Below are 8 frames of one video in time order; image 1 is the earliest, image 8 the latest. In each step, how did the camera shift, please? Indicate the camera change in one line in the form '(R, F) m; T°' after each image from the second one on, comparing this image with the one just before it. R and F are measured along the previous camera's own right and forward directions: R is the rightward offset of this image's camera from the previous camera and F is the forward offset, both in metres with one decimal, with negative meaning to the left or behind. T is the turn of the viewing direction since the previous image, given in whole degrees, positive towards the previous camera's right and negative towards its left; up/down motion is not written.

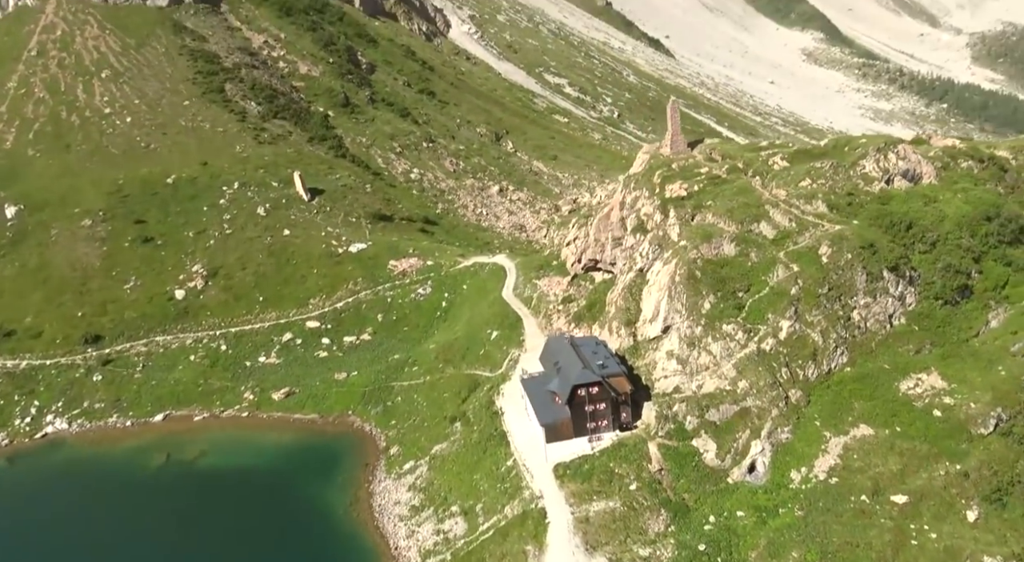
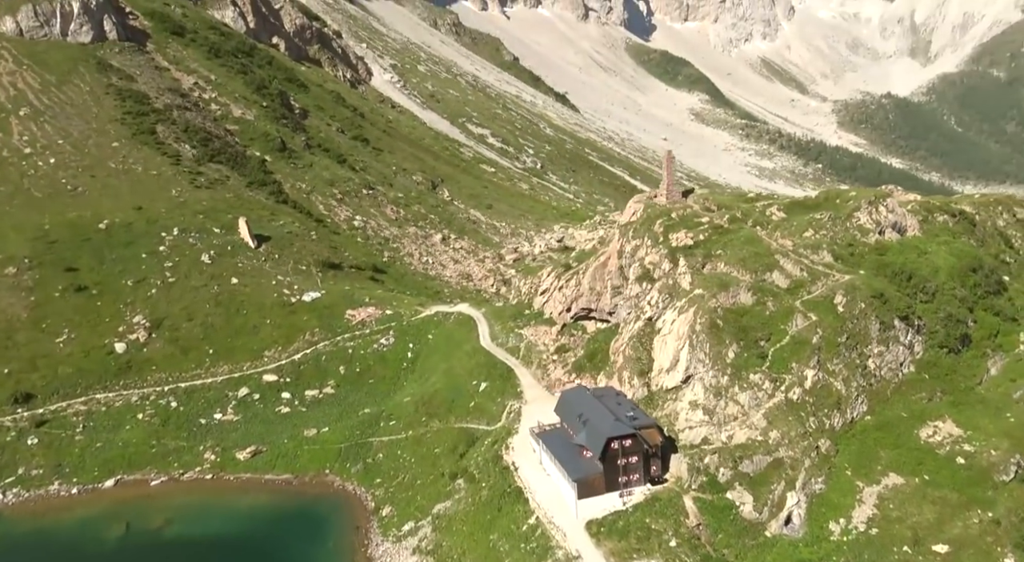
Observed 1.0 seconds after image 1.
(-7.8, +2.6) m; +6°
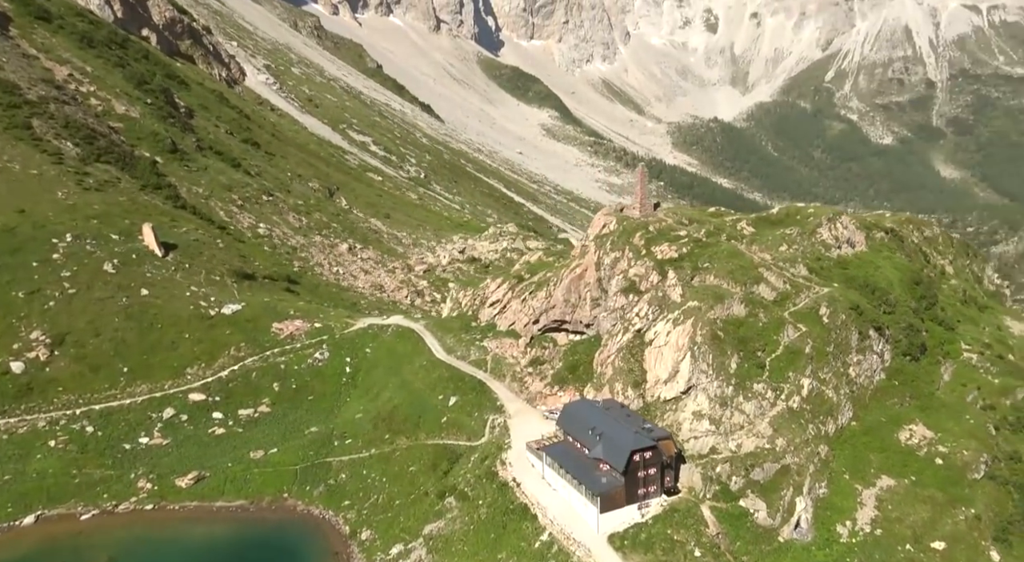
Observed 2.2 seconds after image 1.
(-9.8, +2.2) m; +10°
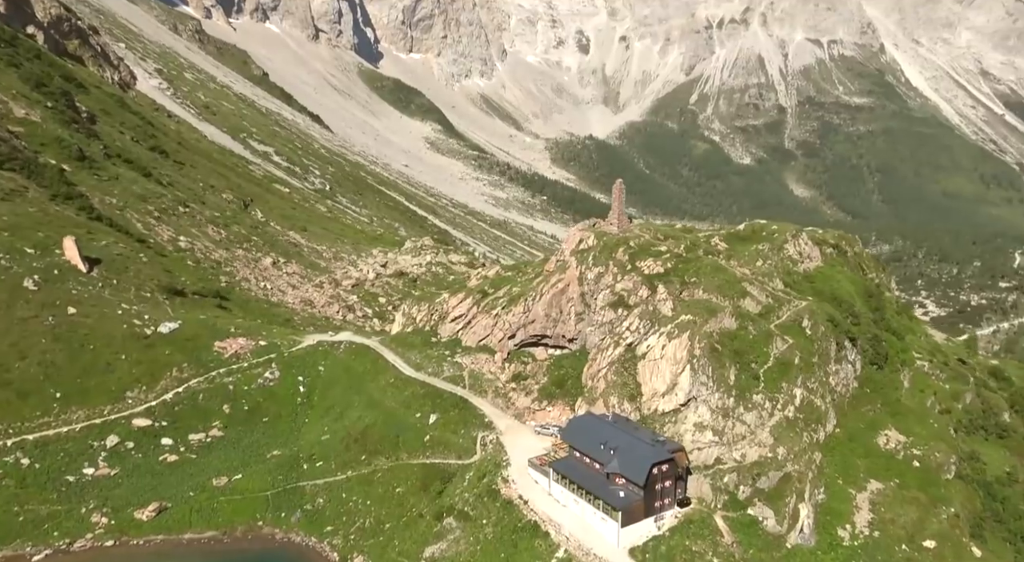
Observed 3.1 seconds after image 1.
(-7.8, +0.7) m; +7°
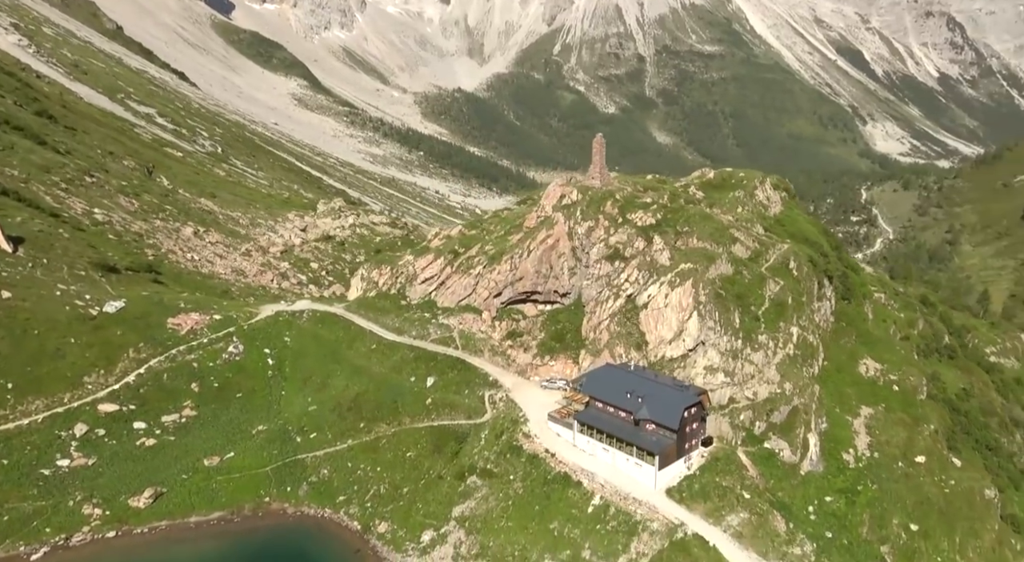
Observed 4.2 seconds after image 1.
(-8.7, +0.3) m; +7°
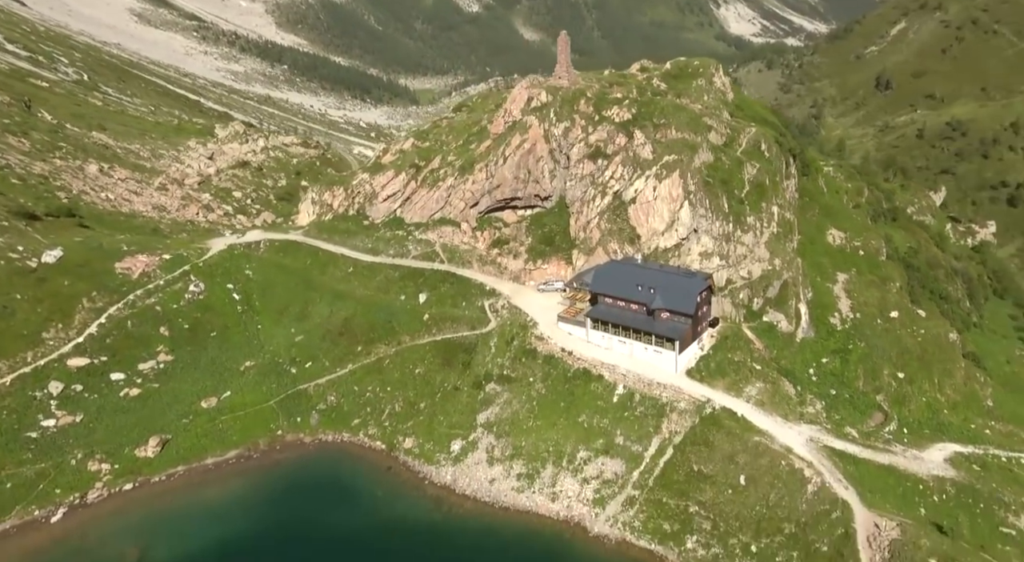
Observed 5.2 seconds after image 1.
(-7.5, +0.3) m; +6°
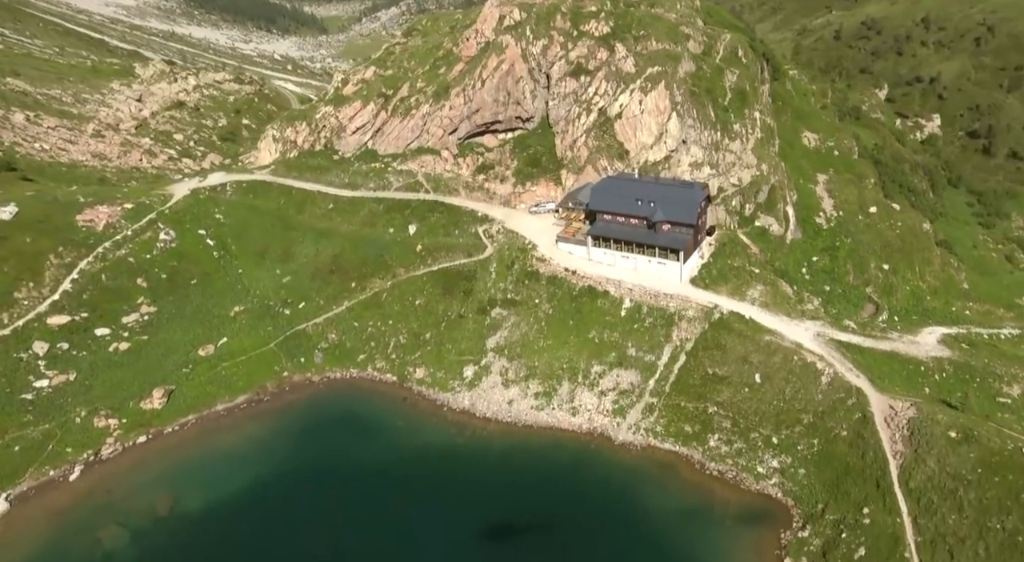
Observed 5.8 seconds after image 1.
(-4.6, 0.0) m; +4°
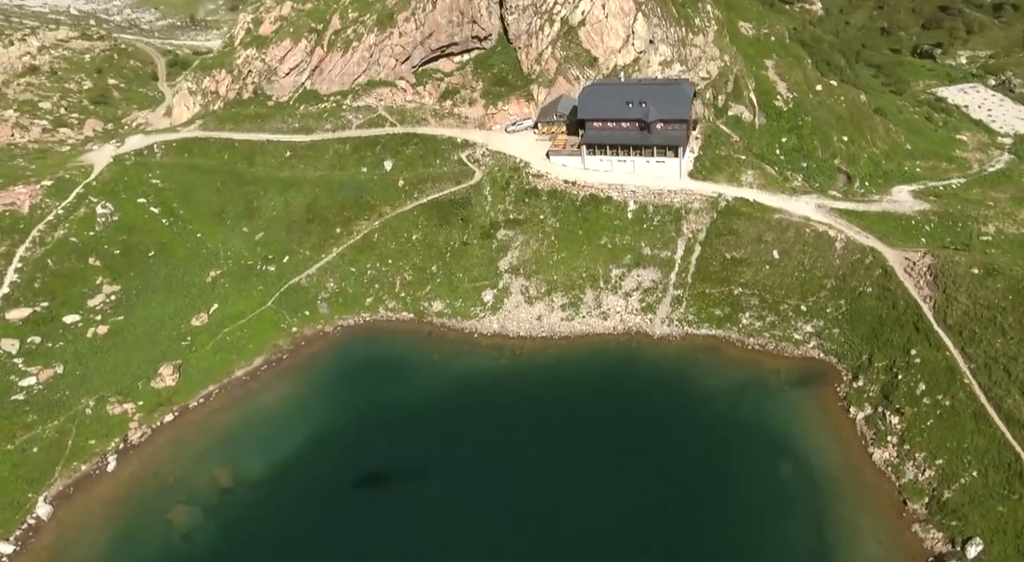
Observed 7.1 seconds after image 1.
(-9.9, -0.1) m; +8°
